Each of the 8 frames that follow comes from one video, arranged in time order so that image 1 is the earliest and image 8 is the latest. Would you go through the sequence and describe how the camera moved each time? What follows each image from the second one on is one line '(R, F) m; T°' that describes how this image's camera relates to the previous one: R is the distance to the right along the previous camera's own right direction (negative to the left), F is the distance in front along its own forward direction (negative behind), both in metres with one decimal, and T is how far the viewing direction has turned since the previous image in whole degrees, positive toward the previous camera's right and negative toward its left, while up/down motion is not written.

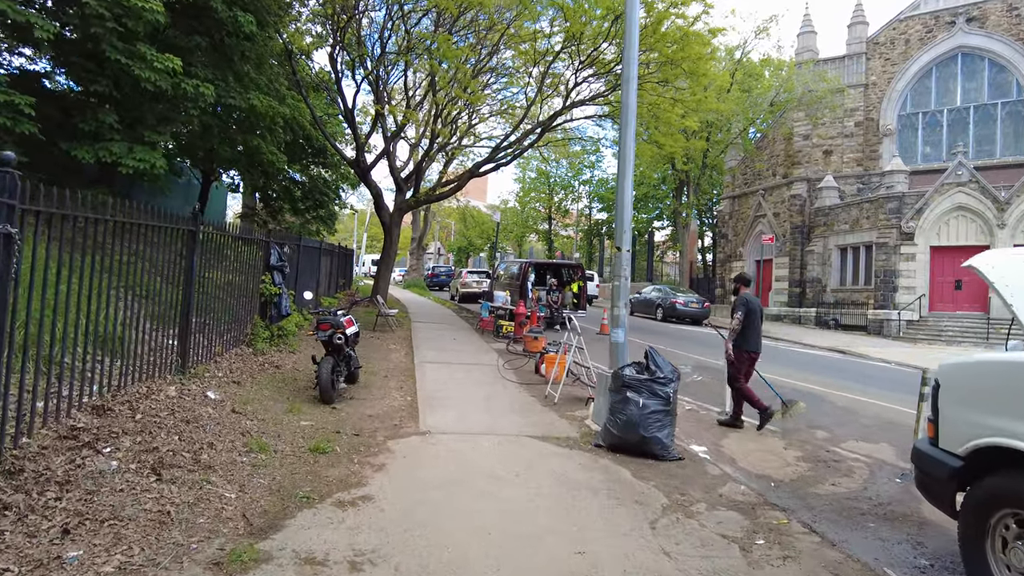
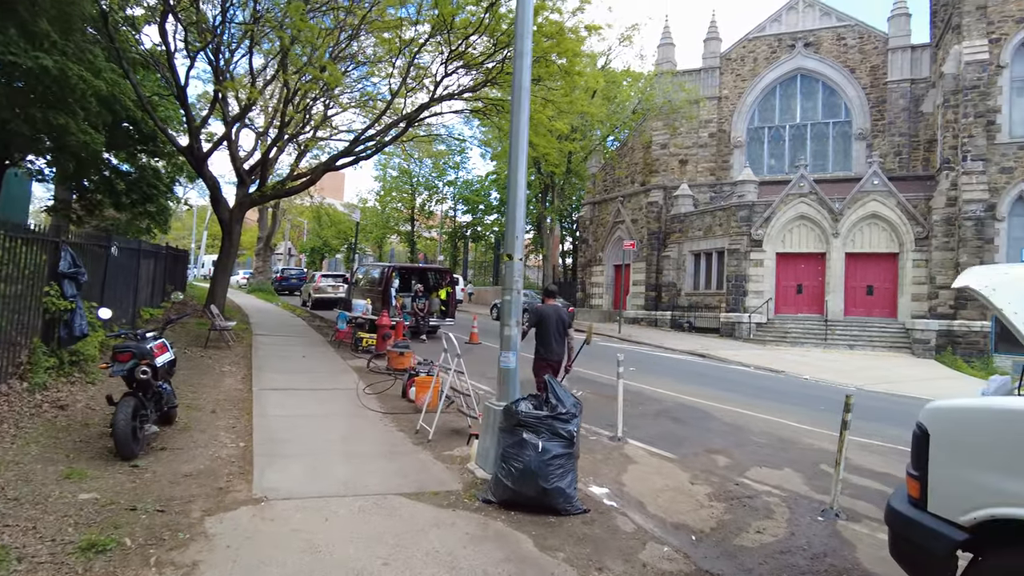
(0.0, +1.0) m; +12°
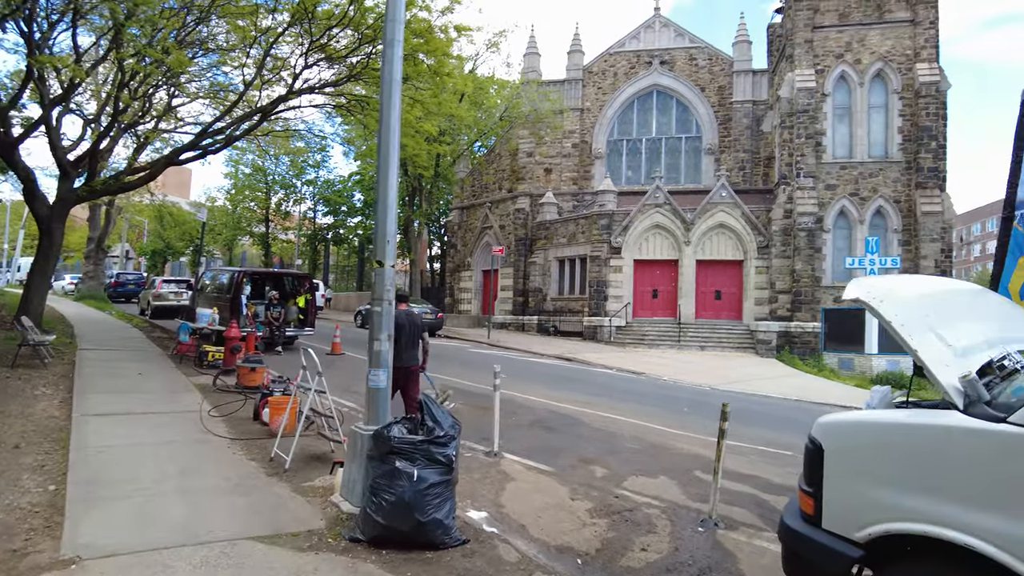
(0.0, +0.4) m; +12°
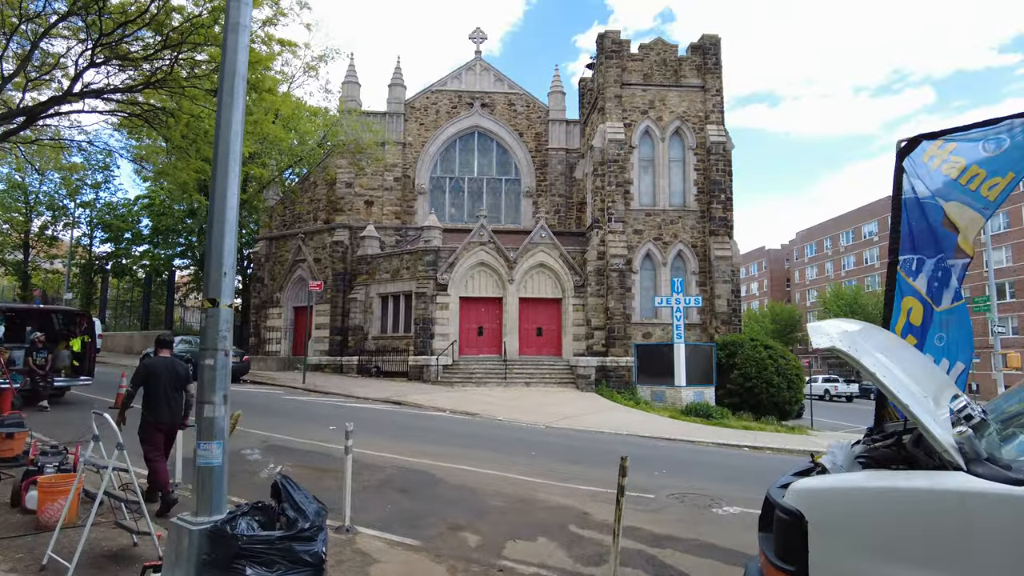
(-0.4, +0.7) m; +16°
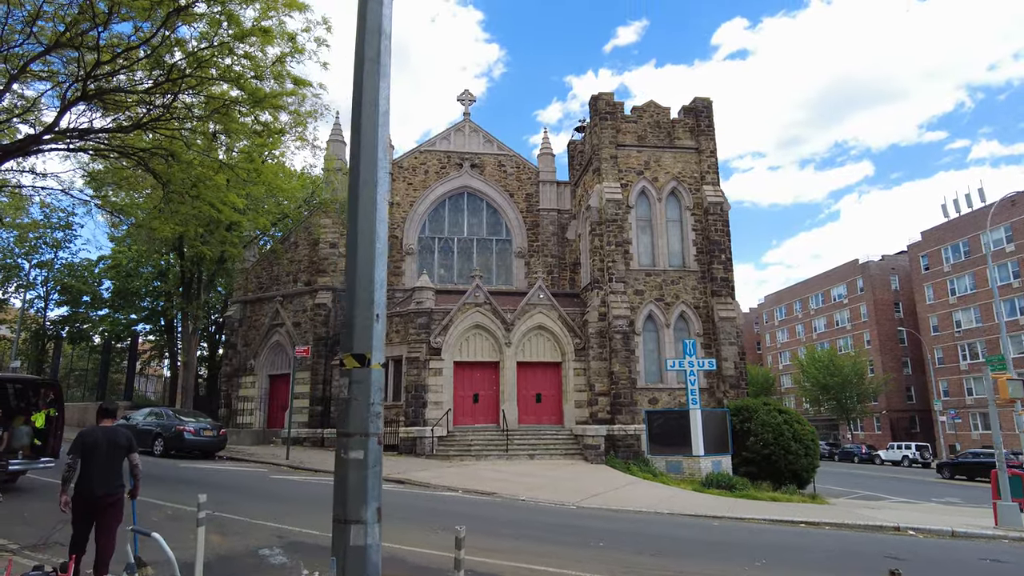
(-1.1, +1.1) m; +3°
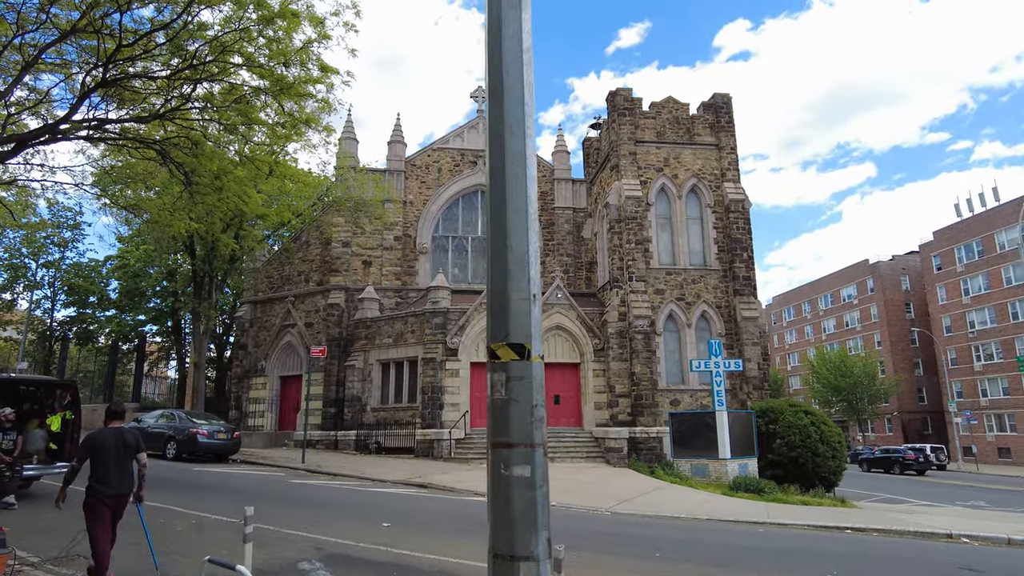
(-0.5, +0.4) m; 0°
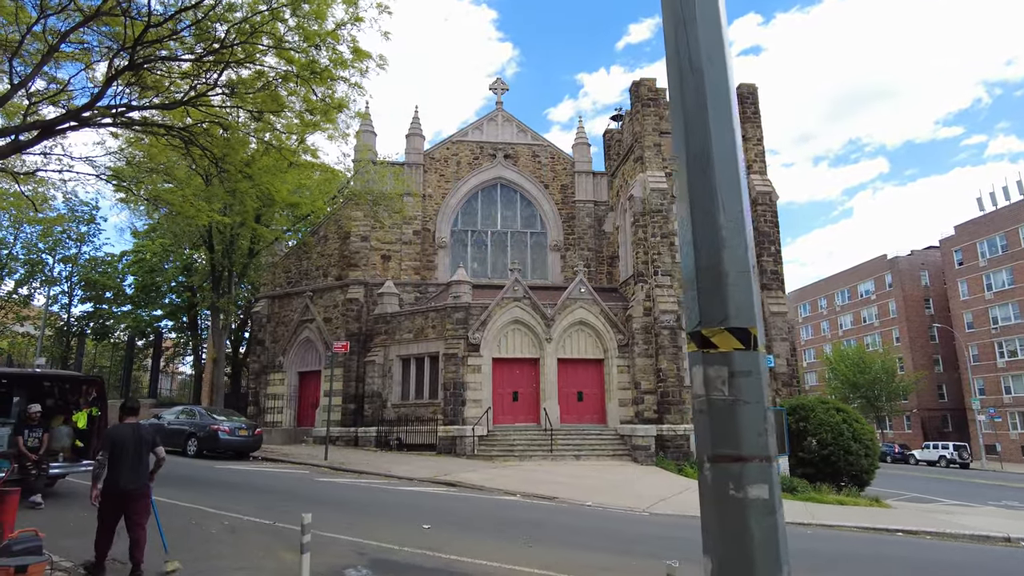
(-0.4, +0.4) m; -1°
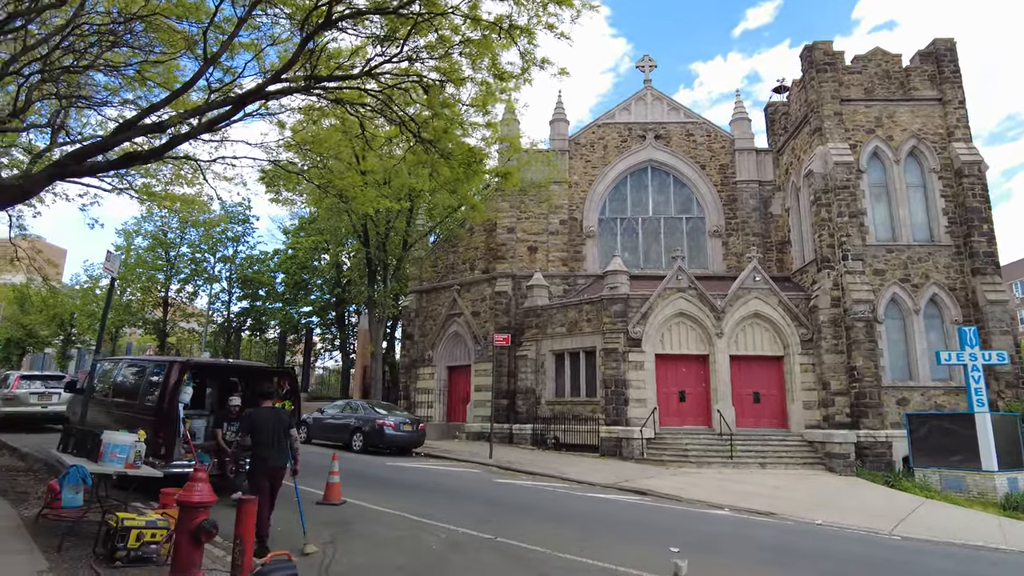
(-1.4, +1.1) m; -10°
